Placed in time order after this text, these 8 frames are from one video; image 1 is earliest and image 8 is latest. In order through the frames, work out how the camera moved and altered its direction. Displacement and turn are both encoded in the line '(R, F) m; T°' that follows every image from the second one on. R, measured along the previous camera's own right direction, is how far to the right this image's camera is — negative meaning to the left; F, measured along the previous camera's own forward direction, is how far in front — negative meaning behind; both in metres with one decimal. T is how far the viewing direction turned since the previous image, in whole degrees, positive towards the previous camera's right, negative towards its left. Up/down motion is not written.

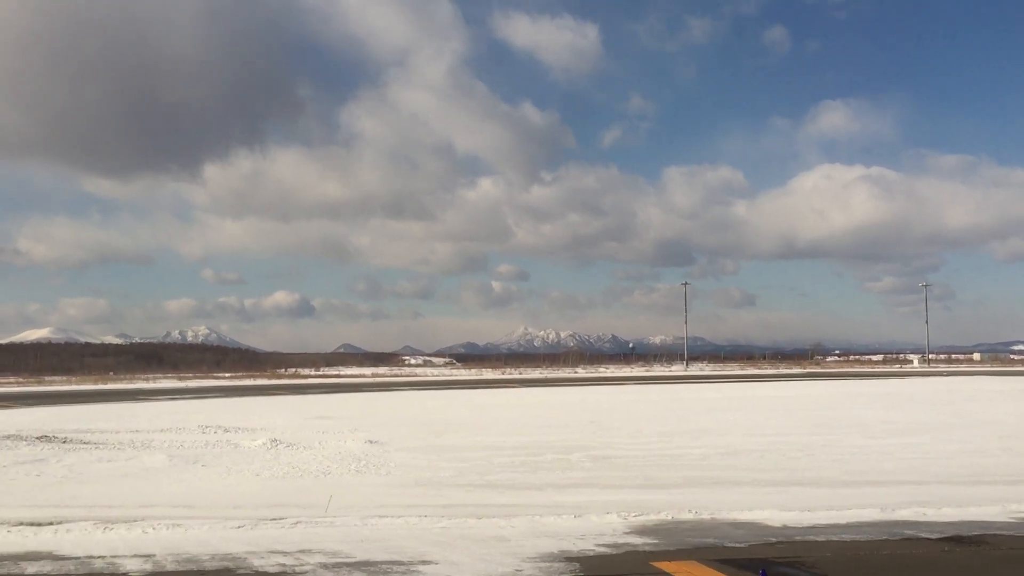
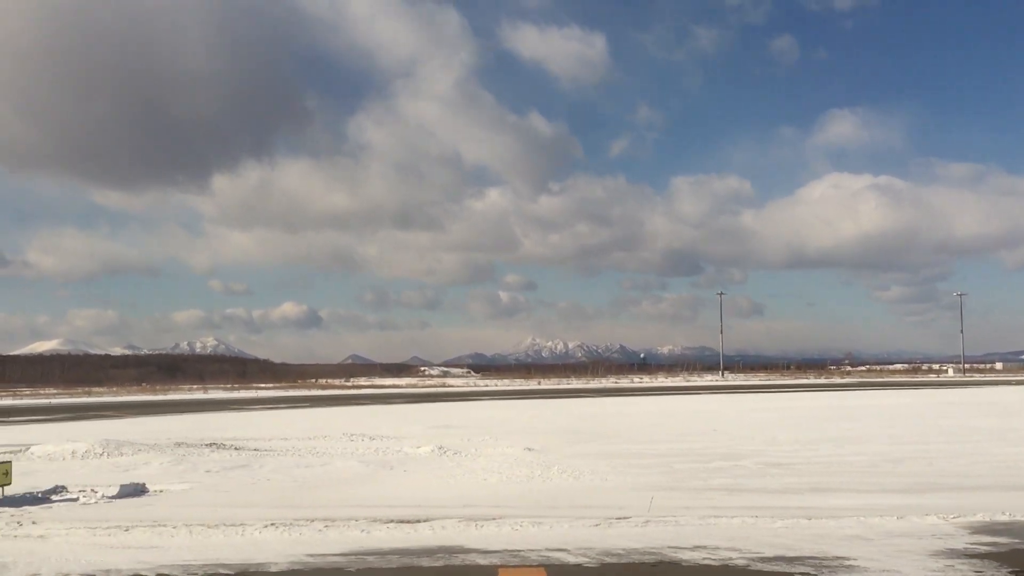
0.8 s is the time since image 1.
(-4.9, -0.5) m; -1°
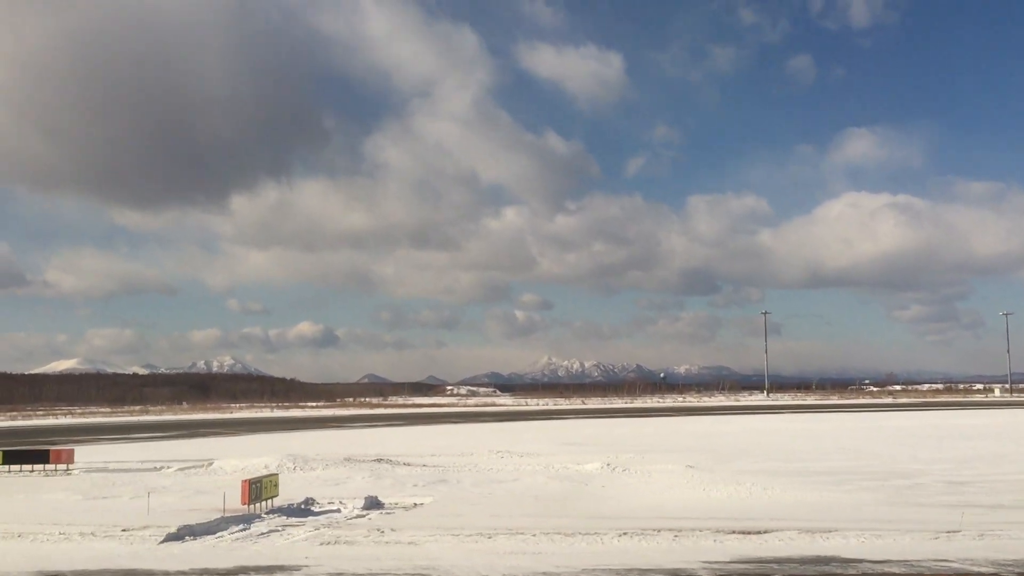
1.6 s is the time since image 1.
(-4.8, -0.5) m; -2°
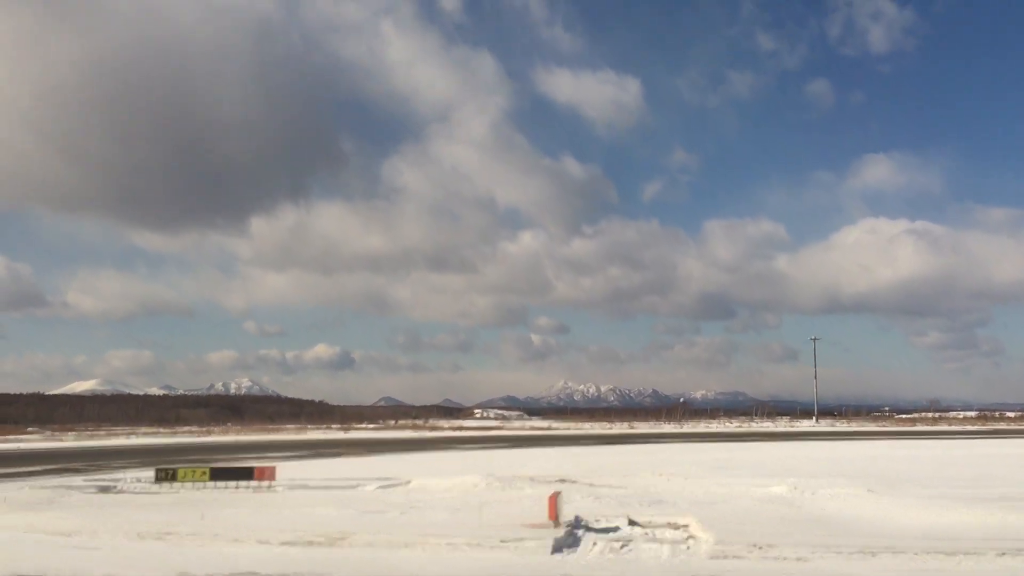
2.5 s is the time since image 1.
(-5.6, -0.8) m; -2°
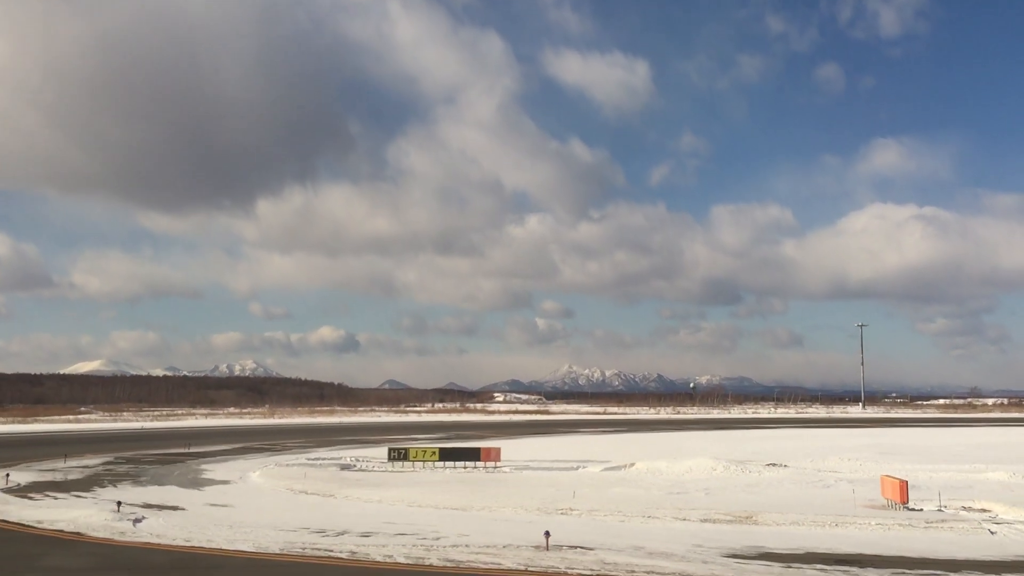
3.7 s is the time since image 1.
(-7.2, -0.6) m; -1°
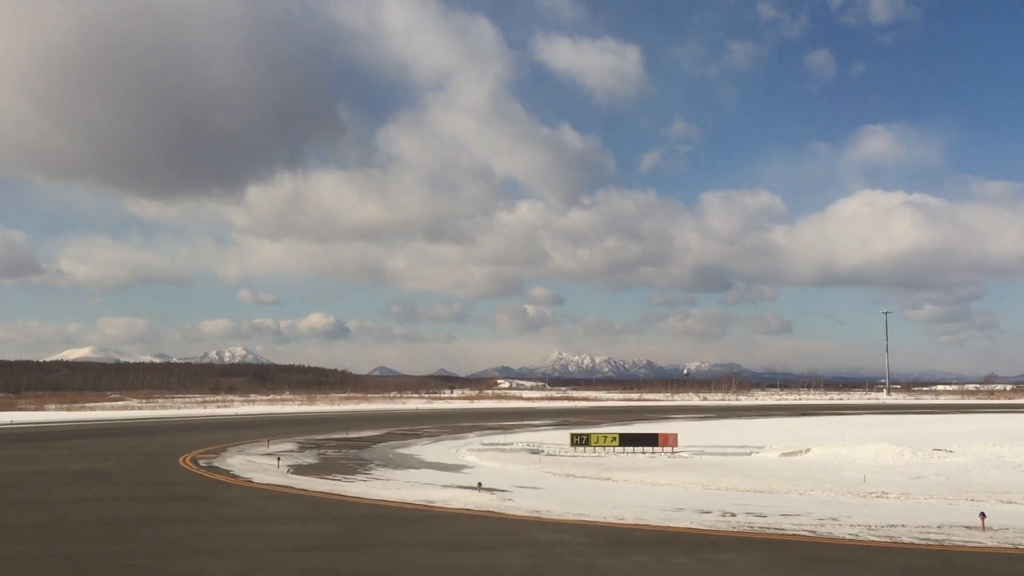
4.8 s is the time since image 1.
(-6.4, -0.5) m; 0°
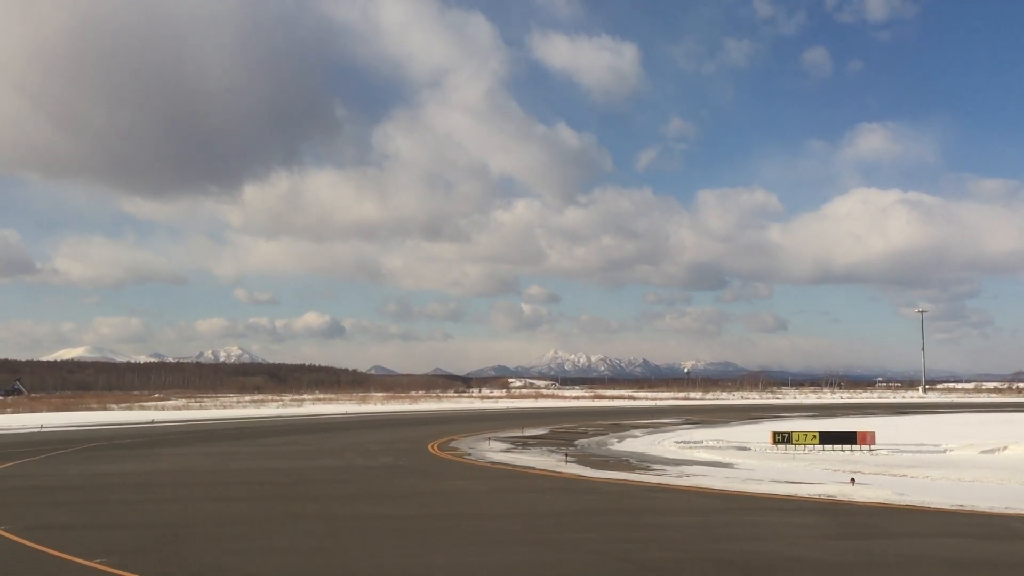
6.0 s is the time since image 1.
(-7.1, -0.7) m; -1°
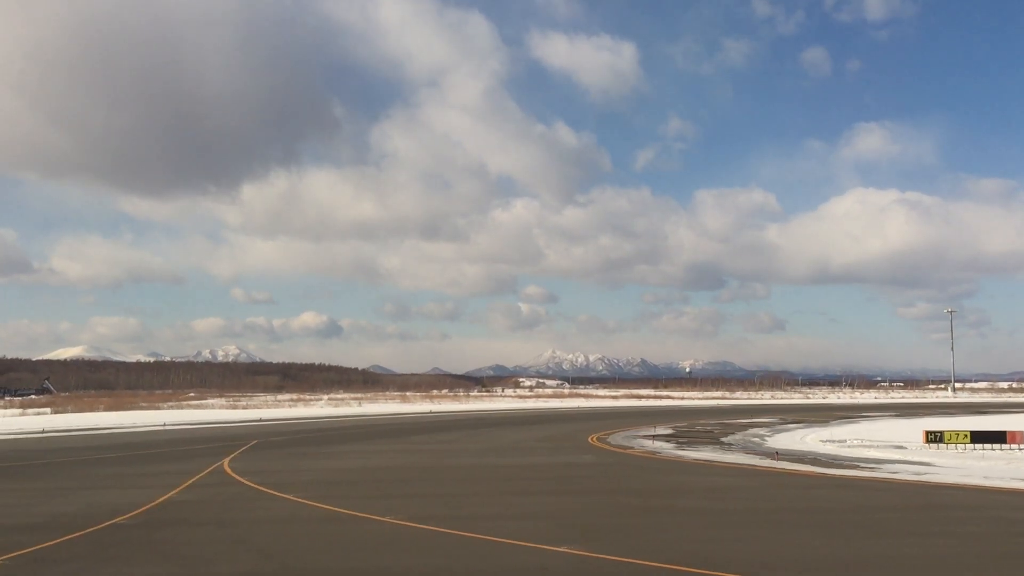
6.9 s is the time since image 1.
(-5.5, -0.6) m; -1°
